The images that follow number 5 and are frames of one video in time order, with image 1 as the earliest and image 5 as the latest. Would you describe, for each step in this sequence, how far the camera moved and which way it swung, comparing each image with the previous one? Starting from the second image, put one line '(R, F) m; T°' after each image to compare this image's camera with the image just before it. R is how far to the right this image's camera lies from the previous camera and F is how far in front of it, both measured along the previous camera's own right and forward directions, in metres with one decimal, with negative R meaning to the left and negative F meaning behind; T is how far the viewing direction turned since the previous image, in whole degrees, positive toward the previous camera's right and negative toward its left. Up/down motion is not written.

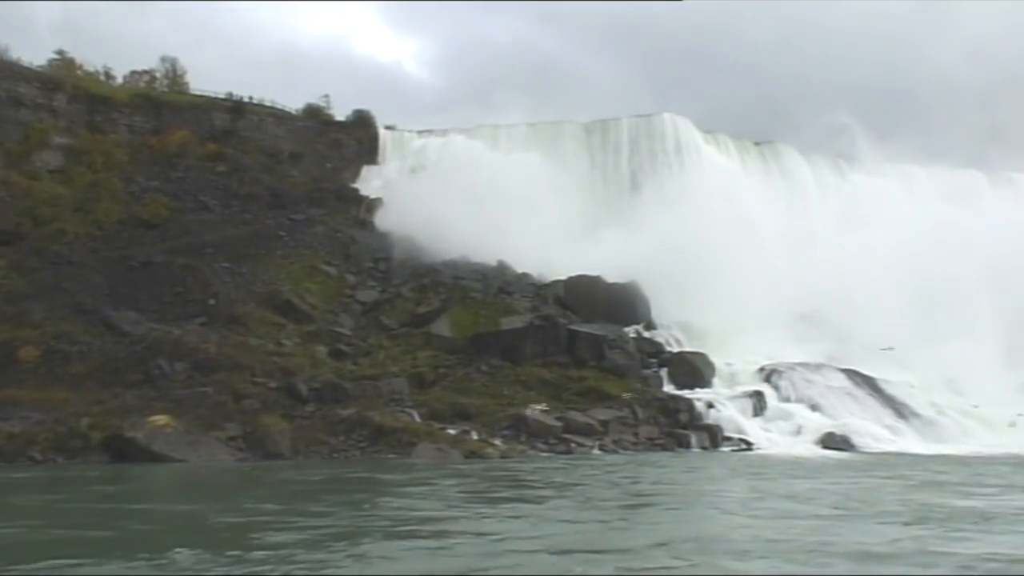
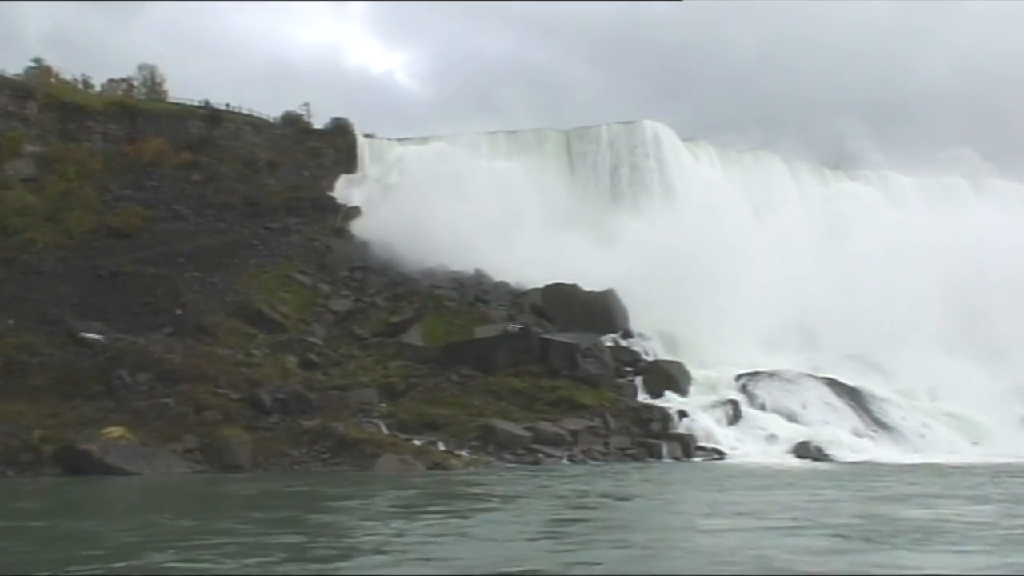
(+0.8, +0.7) m; 0°
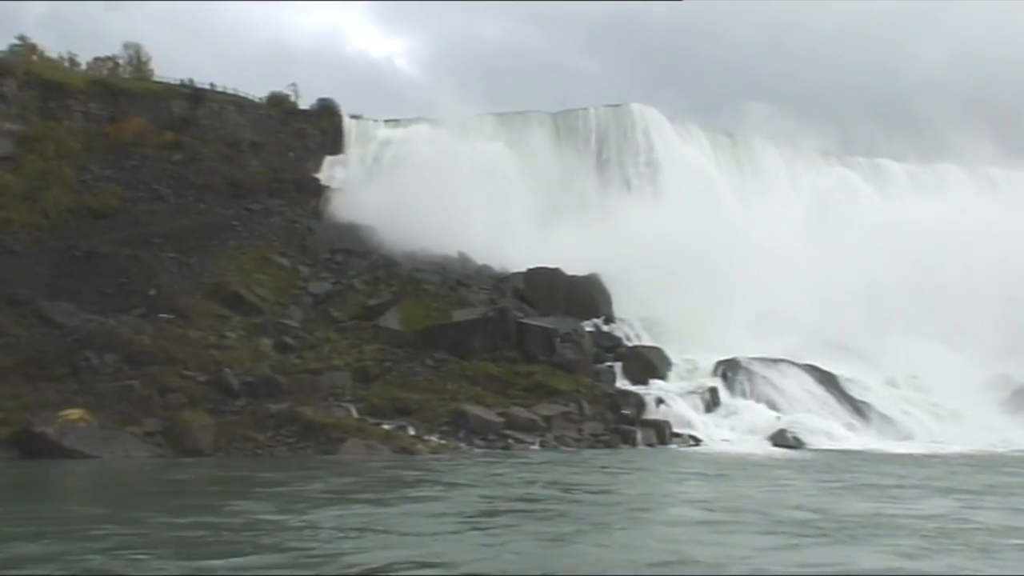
(+0.8, +0.7) m; 0°
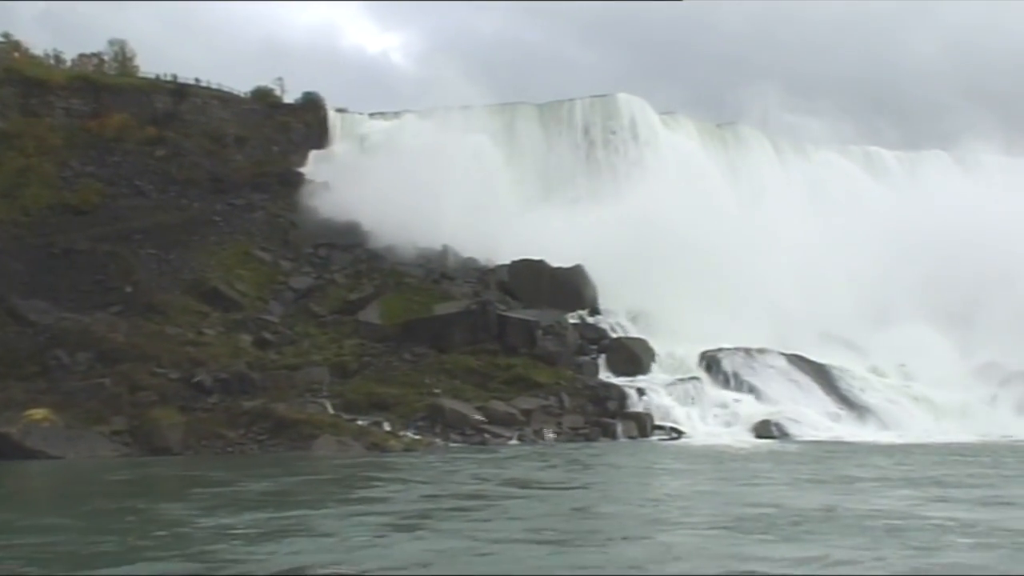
(+0.7, +0.6) m; 0°
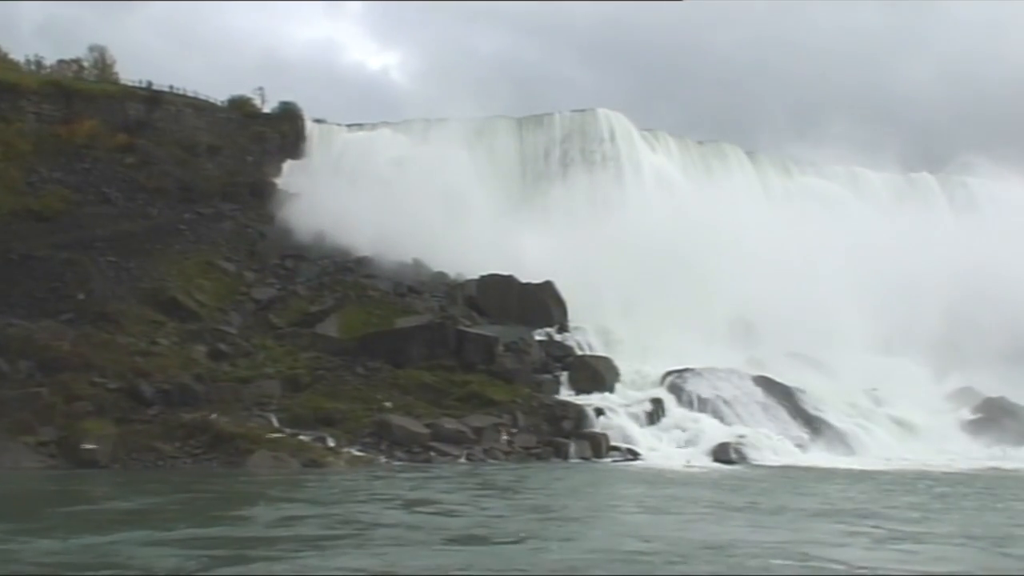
(+1.3, +1.1) m; 0°
